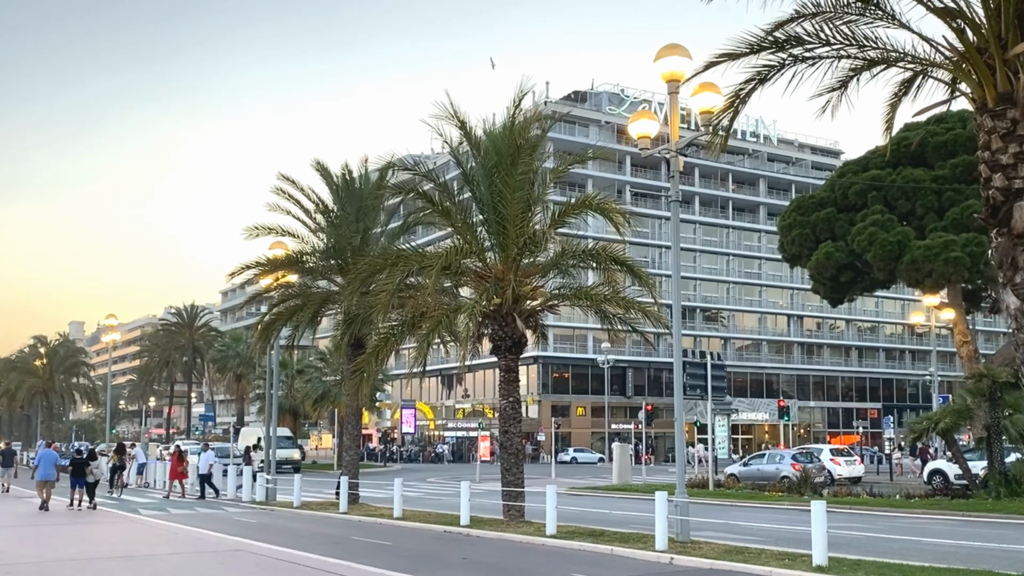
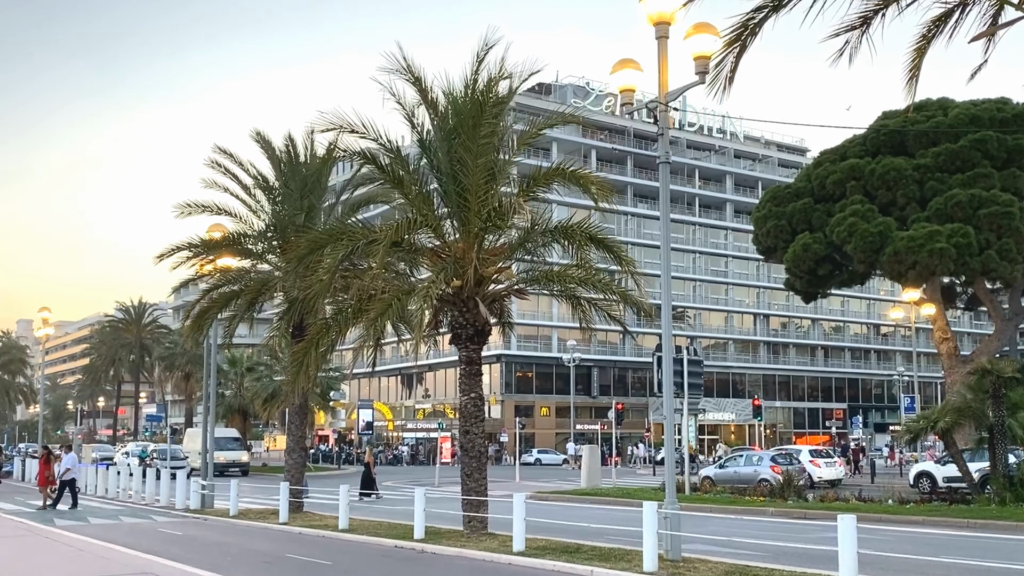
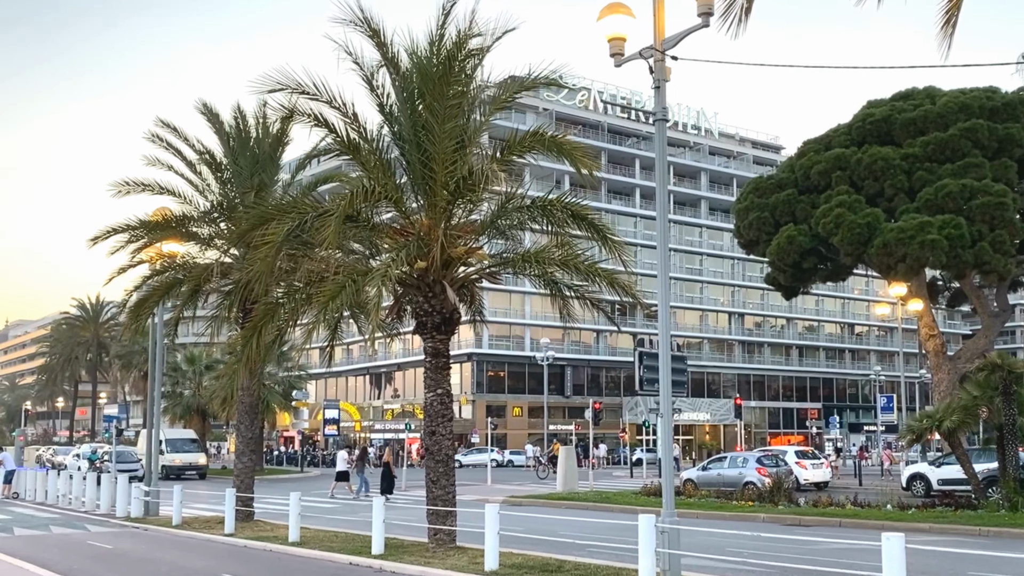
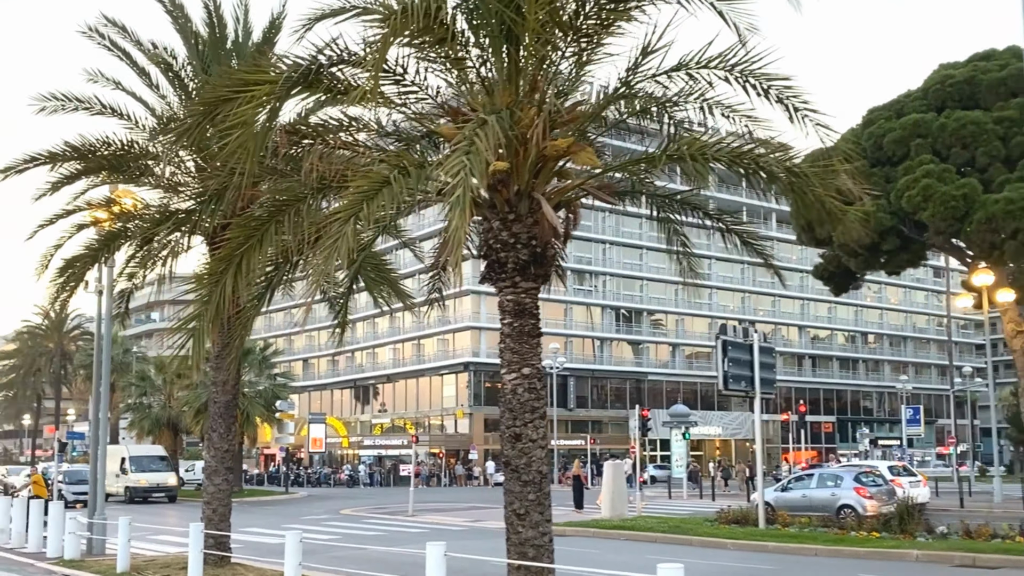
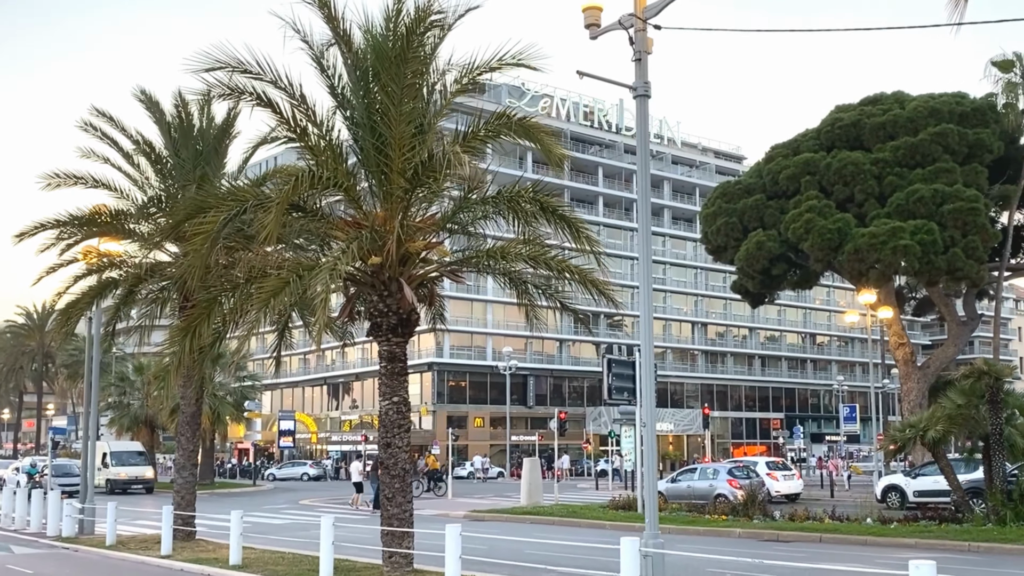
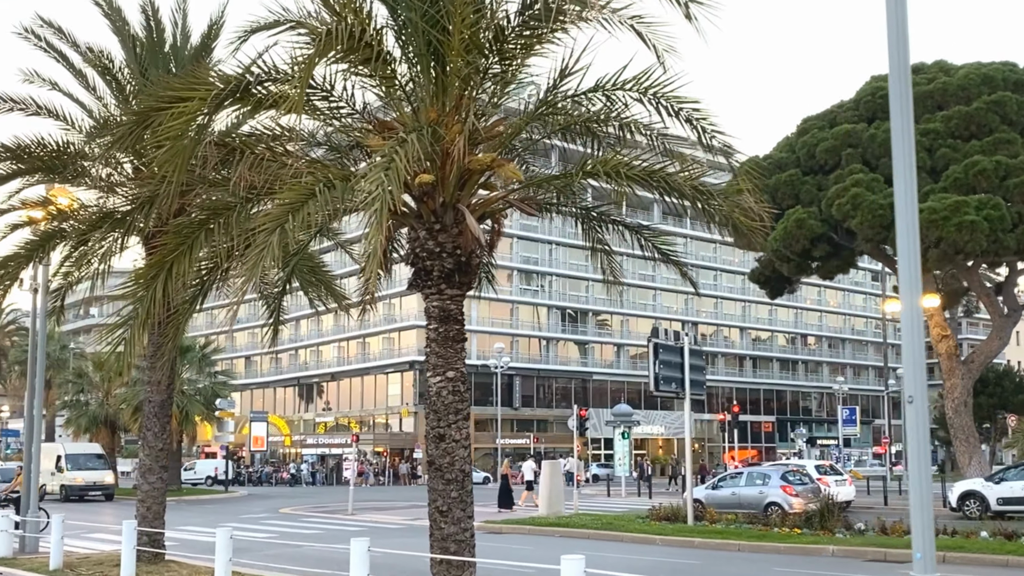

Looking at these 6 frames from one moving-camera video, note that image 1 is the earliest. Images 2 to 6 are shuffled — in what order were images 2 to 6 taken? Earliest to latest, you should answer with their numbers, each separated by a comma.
2, 3, 5, 6, 4
